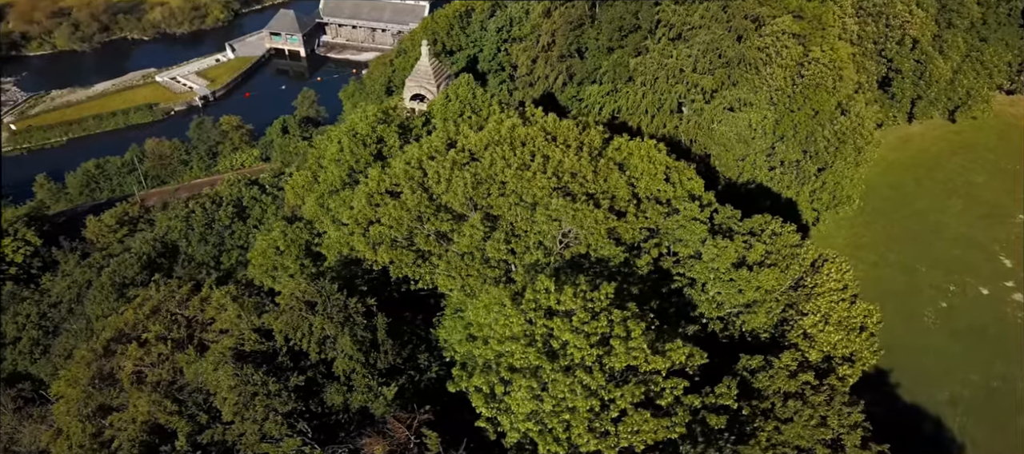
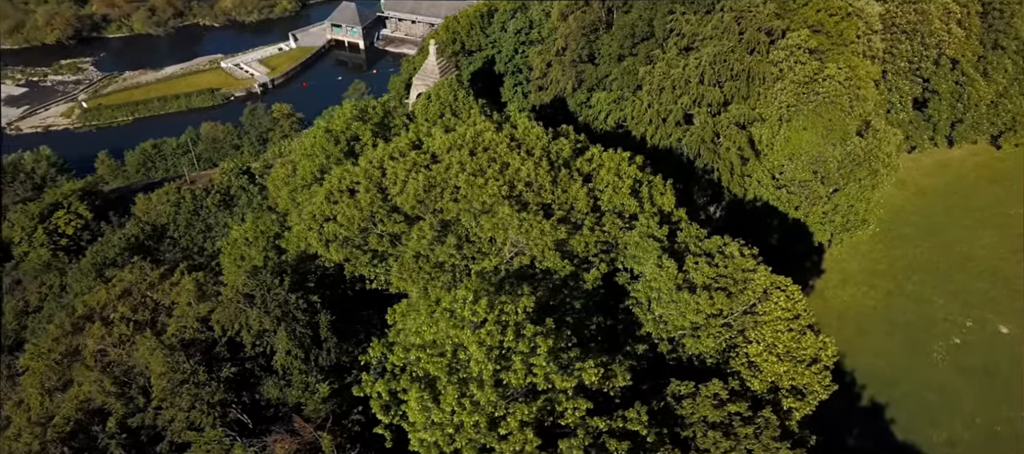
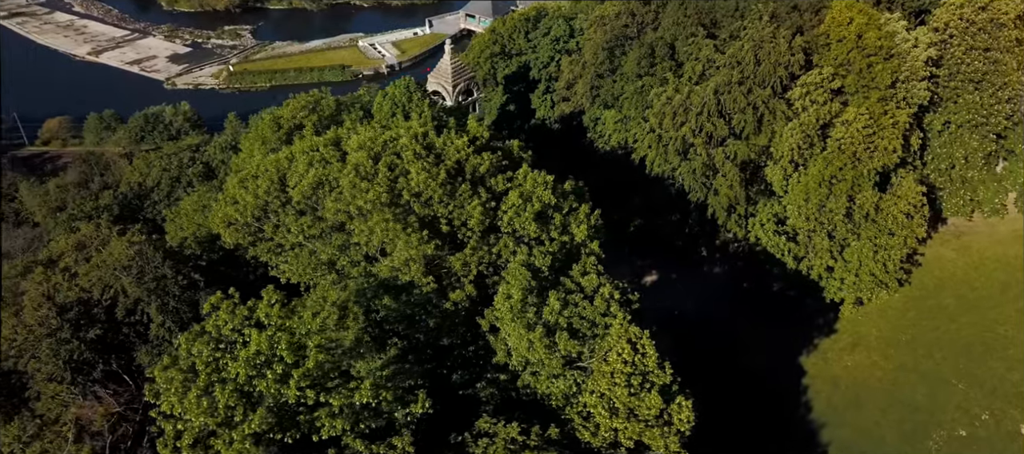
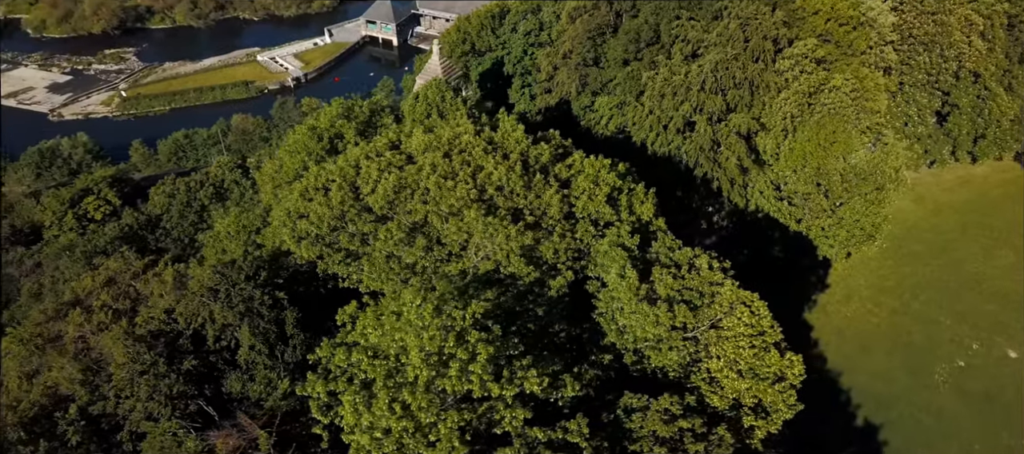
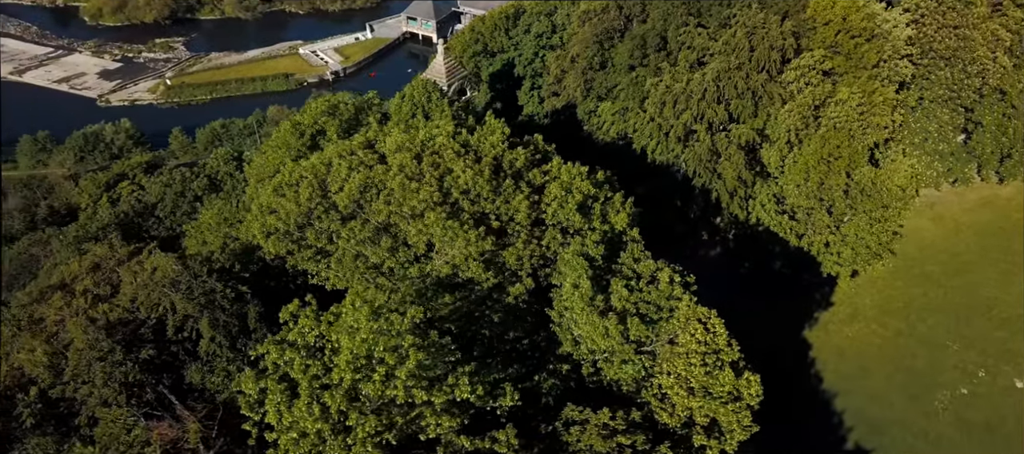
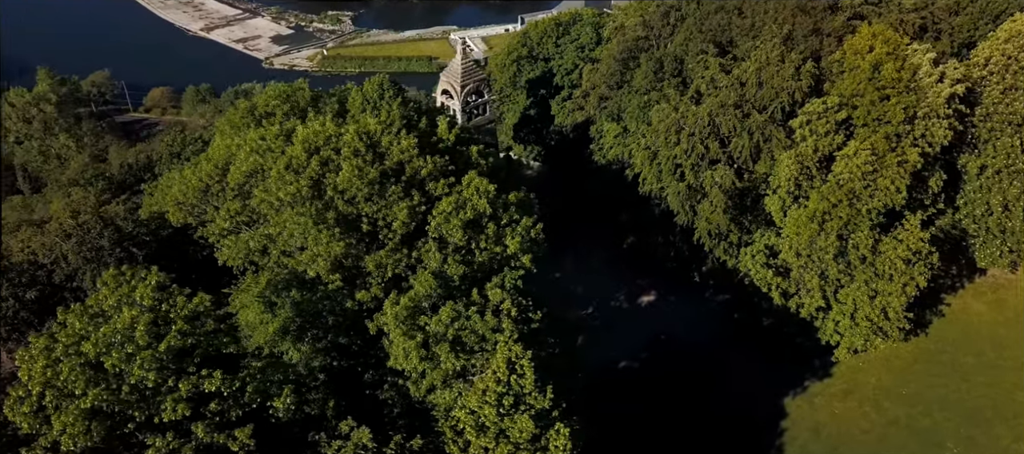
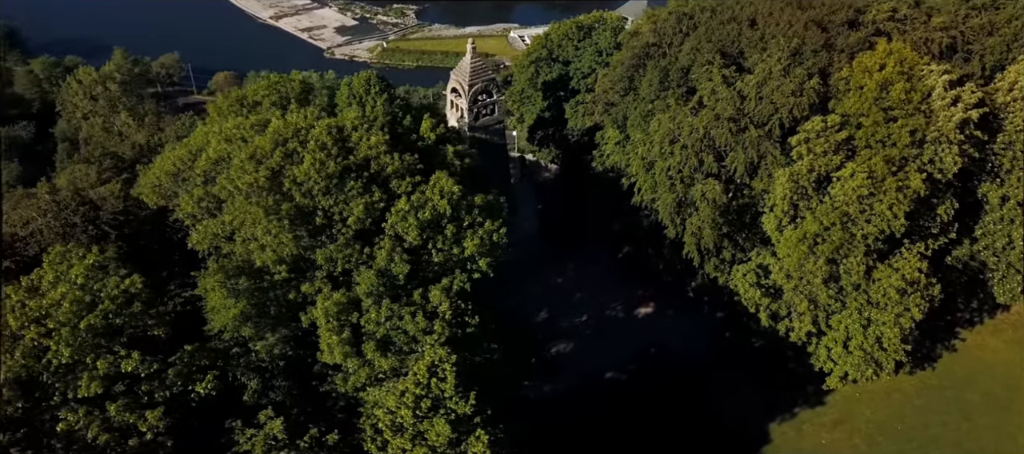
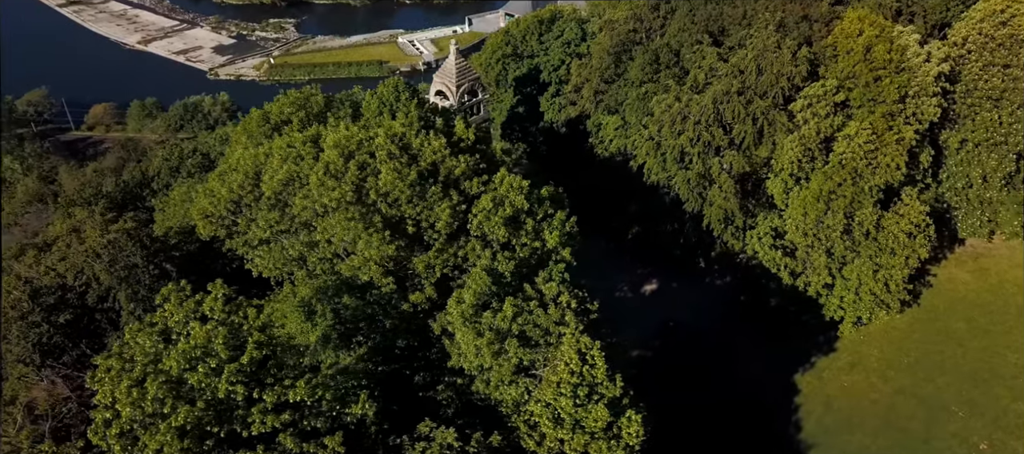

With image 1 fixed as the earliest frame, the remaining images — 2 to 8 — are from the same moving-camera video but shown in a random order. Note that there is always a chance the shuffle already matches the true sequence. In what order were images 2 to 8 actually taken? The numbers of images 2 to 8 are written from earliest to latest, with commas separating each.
2, 4, 5, 3, 8, 6, 7
